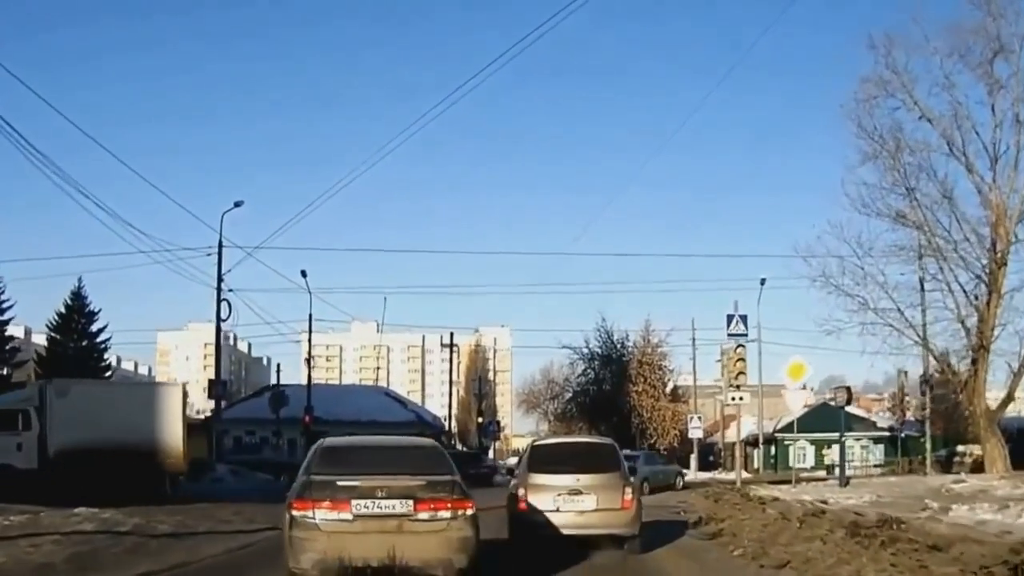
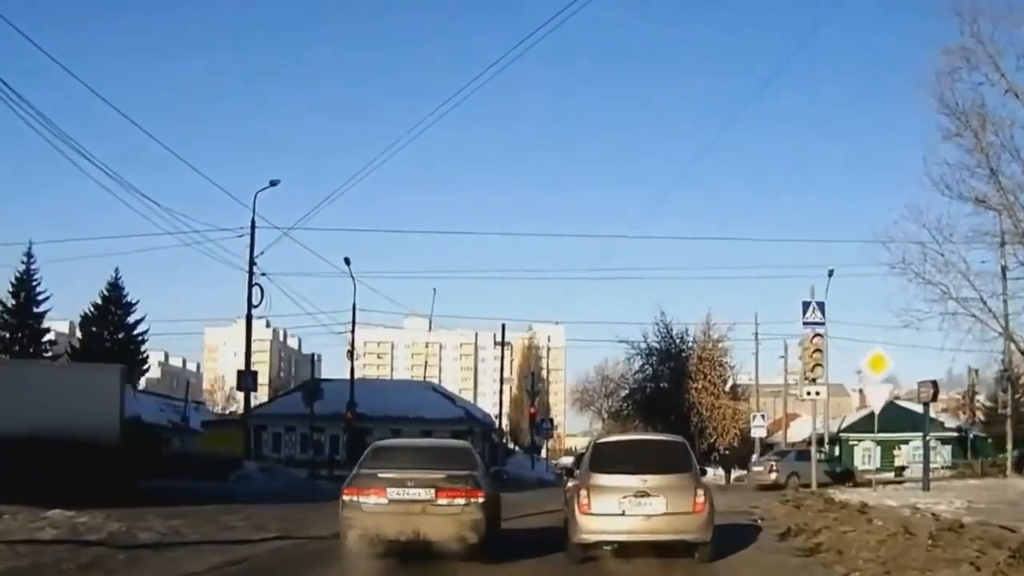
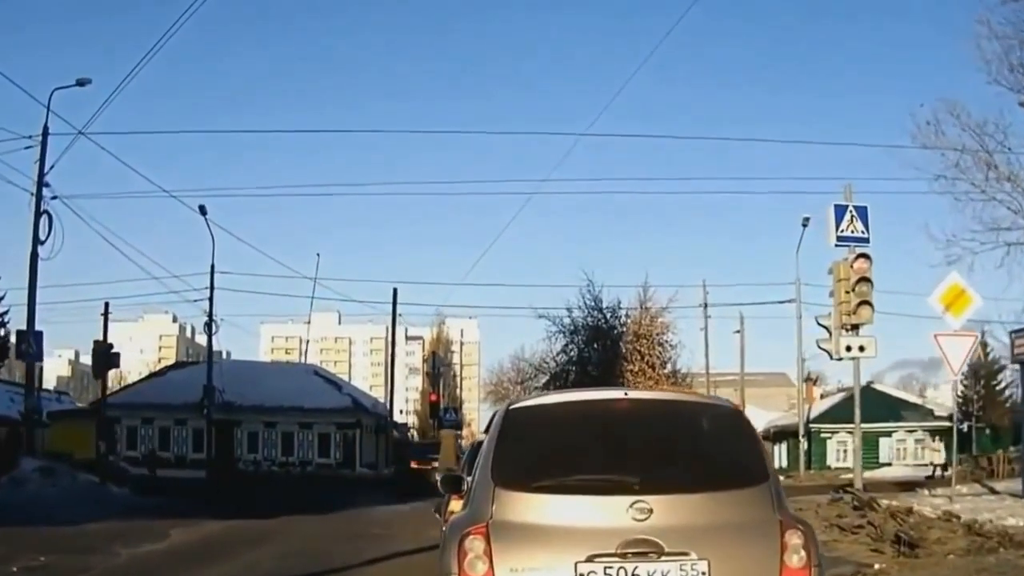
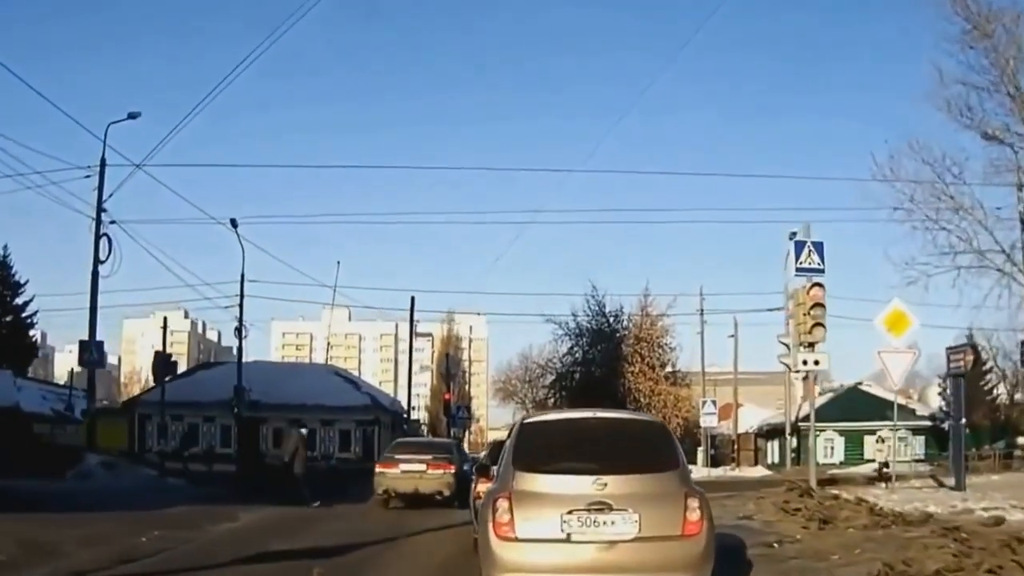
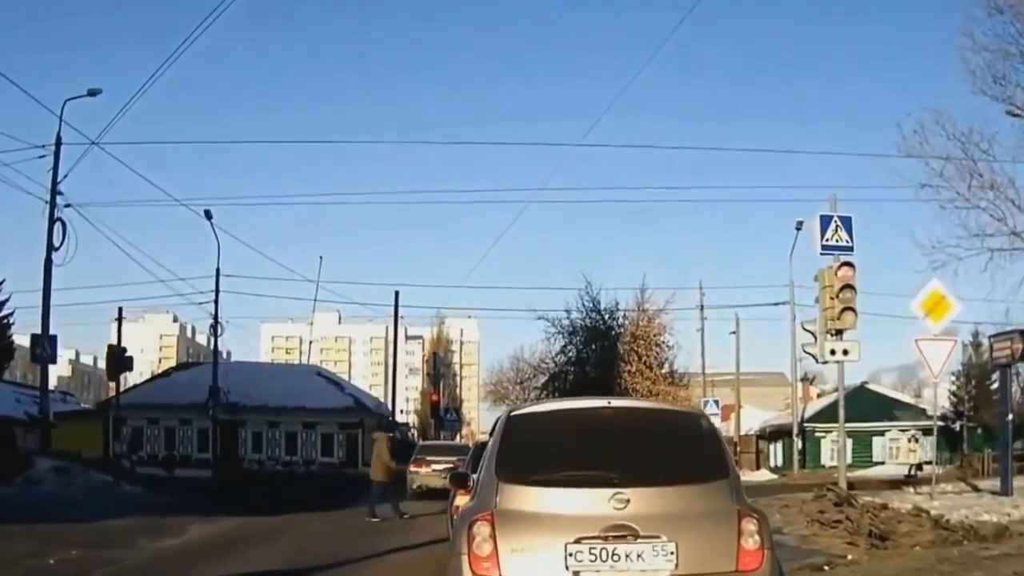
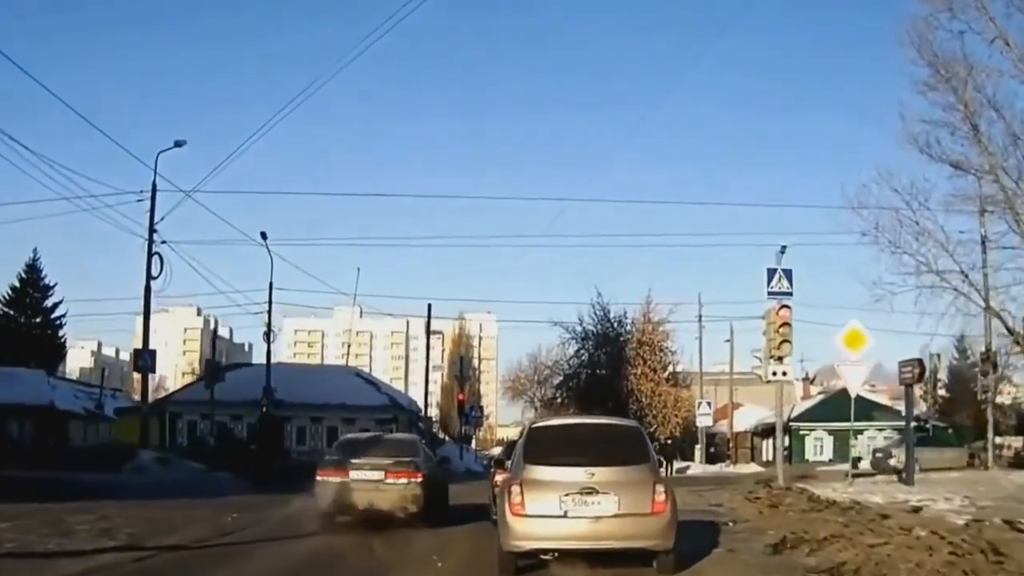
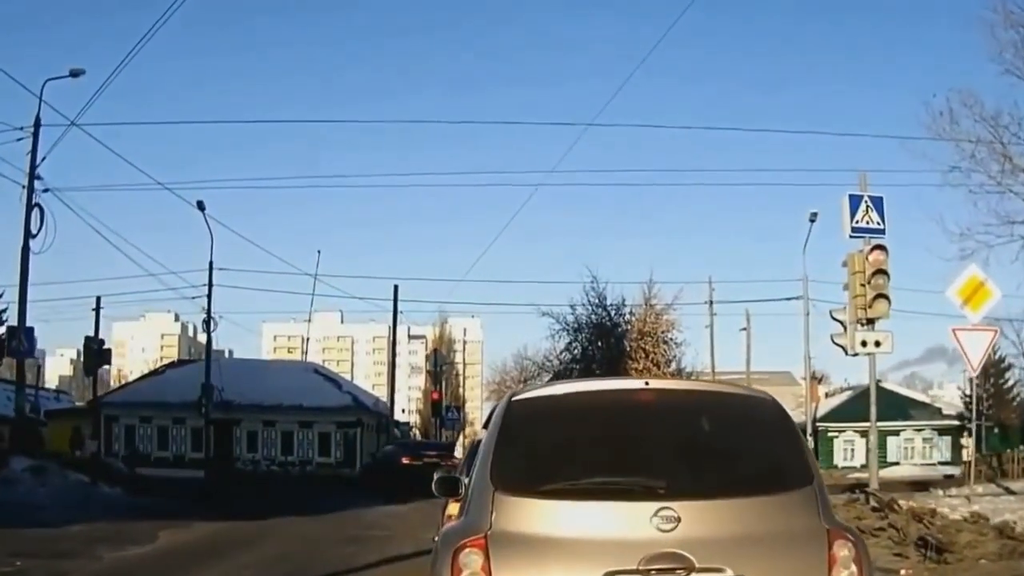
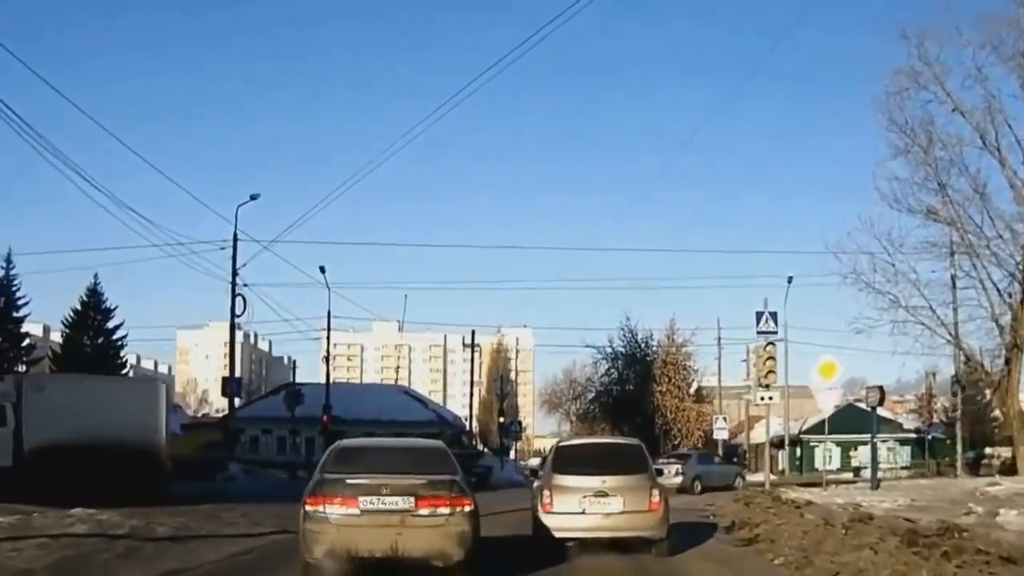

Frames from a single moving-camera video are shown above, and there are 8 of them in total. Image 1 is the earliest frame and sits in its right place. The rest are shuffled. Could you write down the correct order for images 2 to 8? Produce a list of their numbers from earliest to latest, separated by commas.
8, 2, 6, 4, 5, 3, 7
